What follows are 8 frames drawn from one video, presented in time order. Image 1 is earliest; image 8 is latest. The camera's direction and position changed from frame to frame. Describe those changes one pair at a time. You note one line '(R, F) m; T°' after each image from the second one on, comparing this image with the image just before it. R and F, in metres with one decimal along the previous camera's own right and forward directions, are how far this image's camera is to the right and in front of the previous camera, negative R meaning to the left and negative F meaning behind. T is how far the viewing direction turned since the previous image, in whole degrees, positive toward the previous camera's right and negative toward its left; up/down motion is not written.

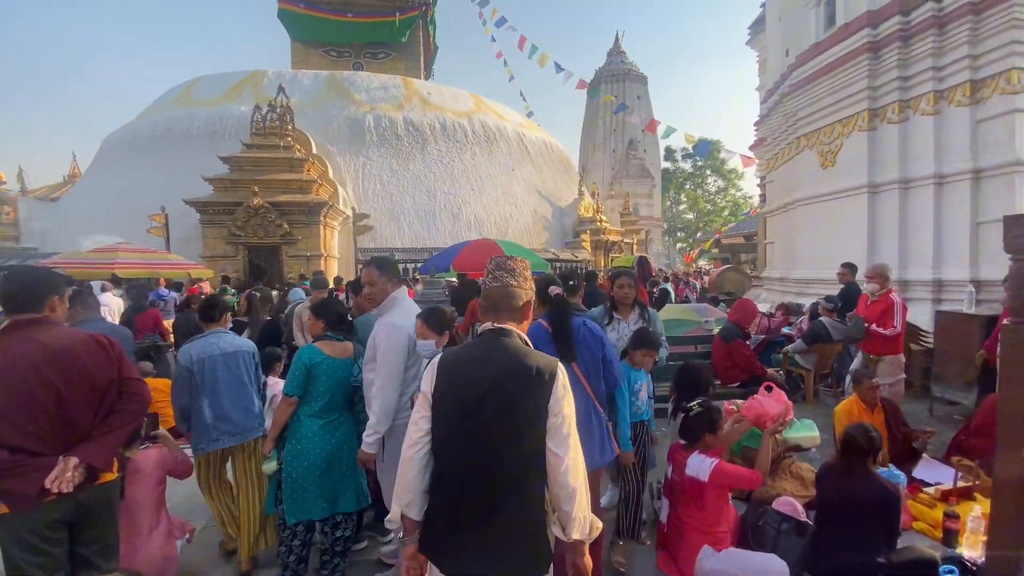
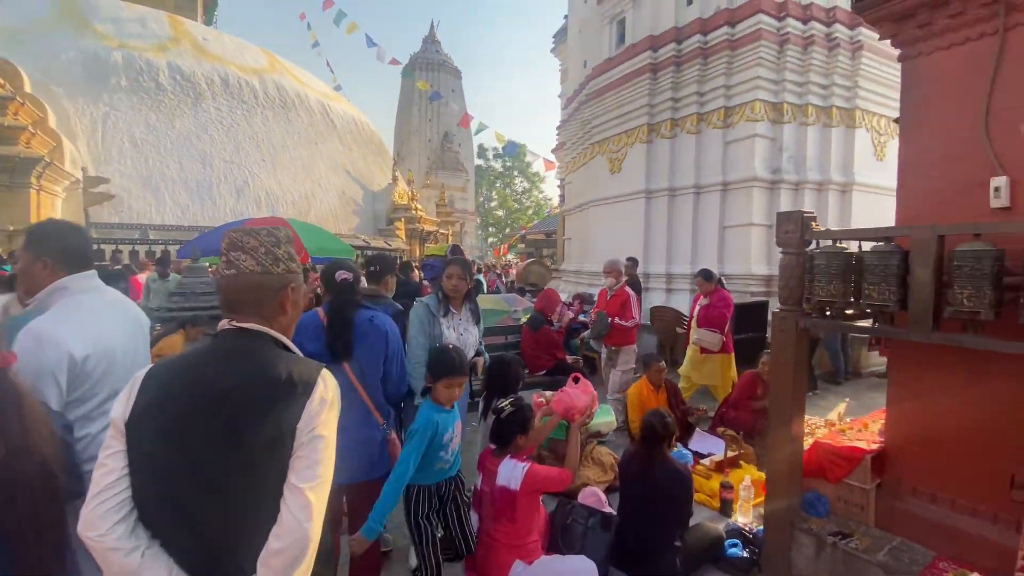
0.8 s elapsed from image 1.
(+0.2, +0.7) m; +22°
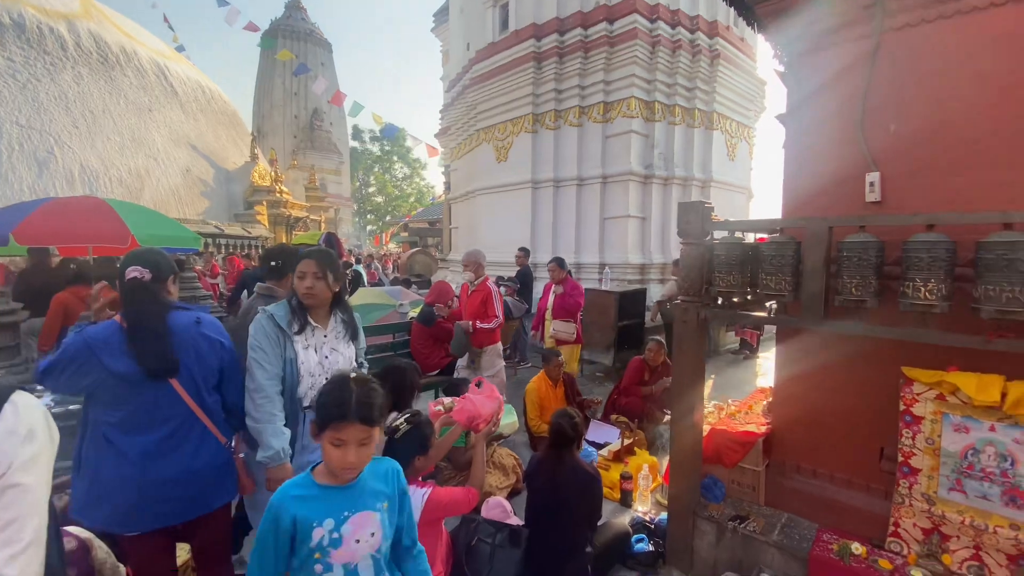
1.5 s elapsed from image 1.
(-0.1, +0.4) m; +14°
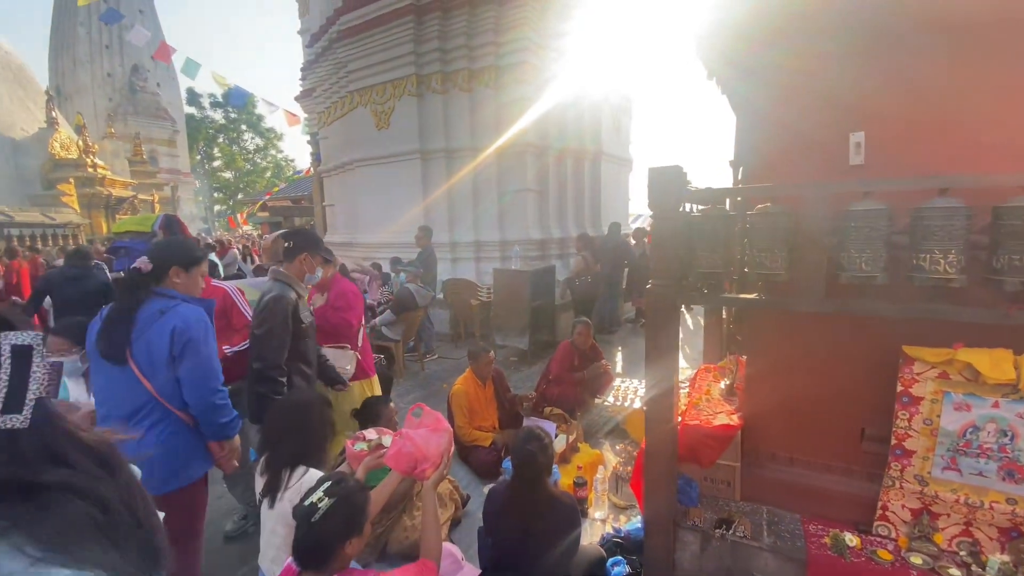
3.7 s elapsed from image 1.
(-0.3, +0.7) m; +14°
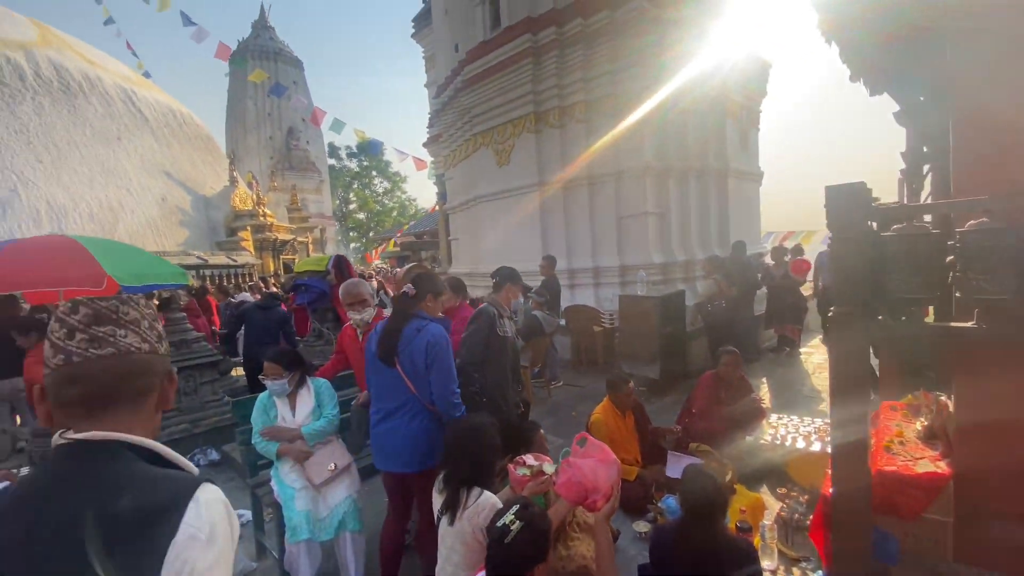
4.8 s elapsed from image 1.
(-0.3, -0.1) m; -13°
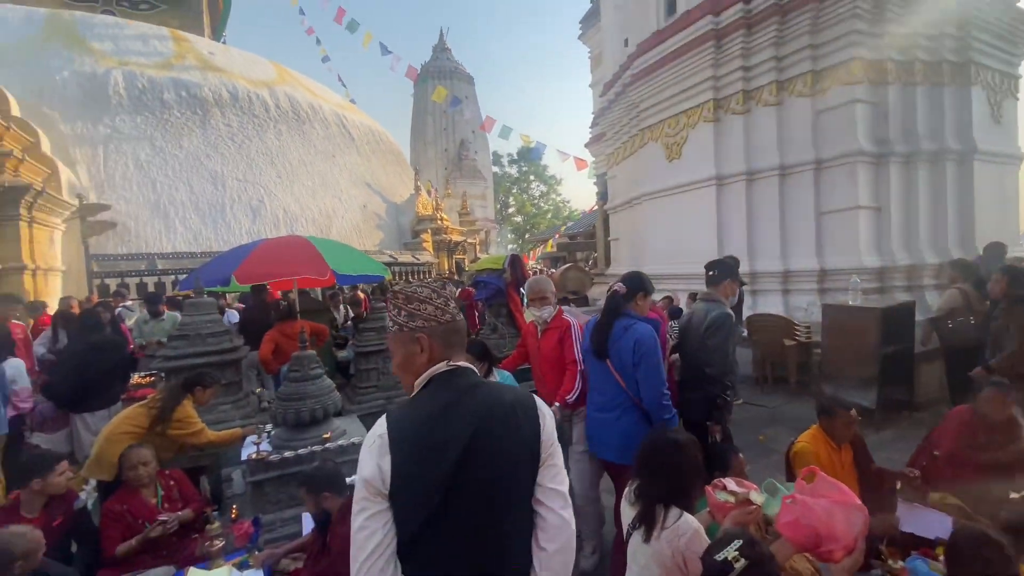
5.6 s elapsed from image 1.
(-0.2, +0.1) m; -18°
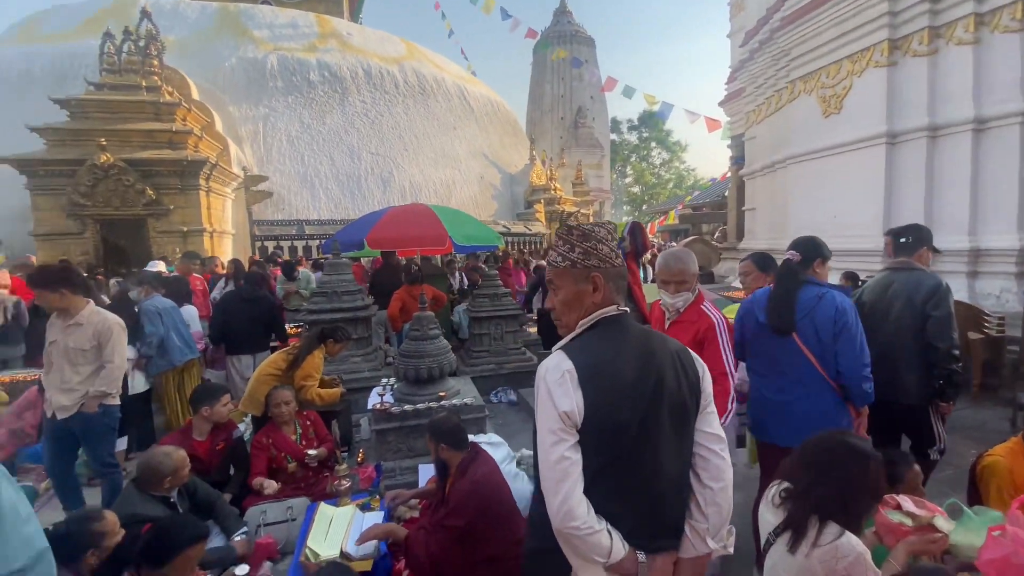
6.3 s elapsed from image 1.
(-0.1, +0.2) m; -13°
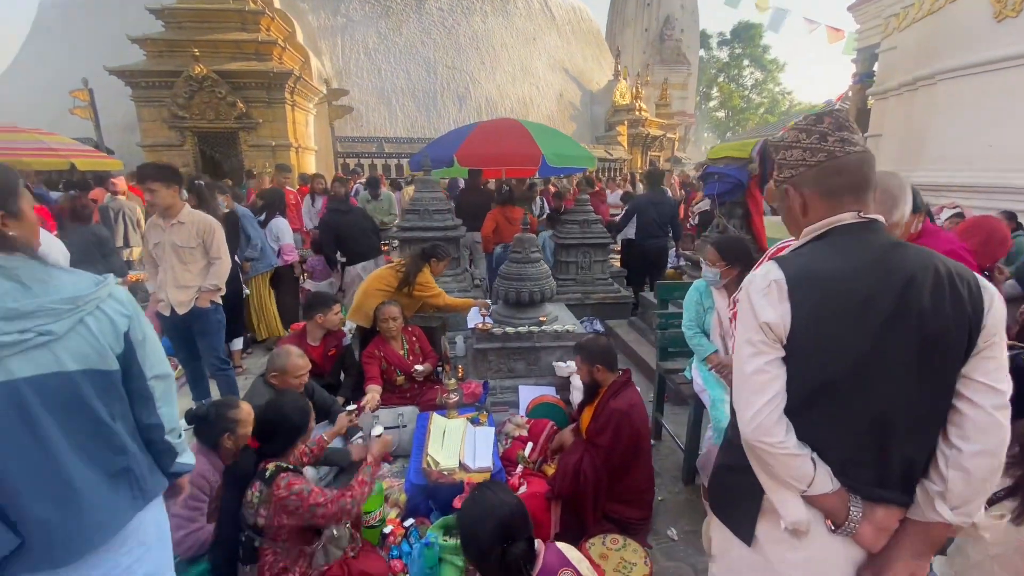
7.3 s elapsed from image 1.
(-0.4, +0.2) m; -7°
